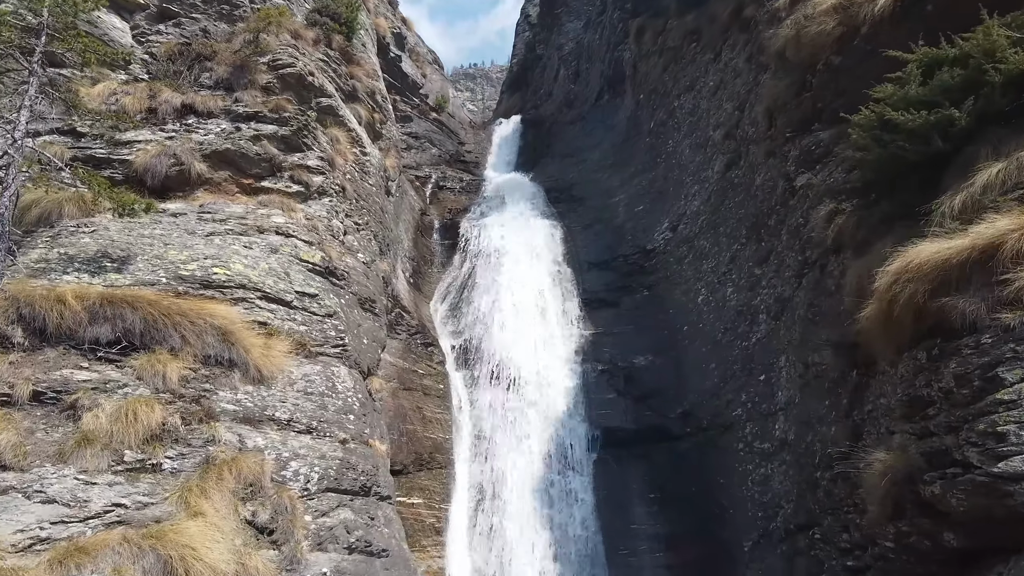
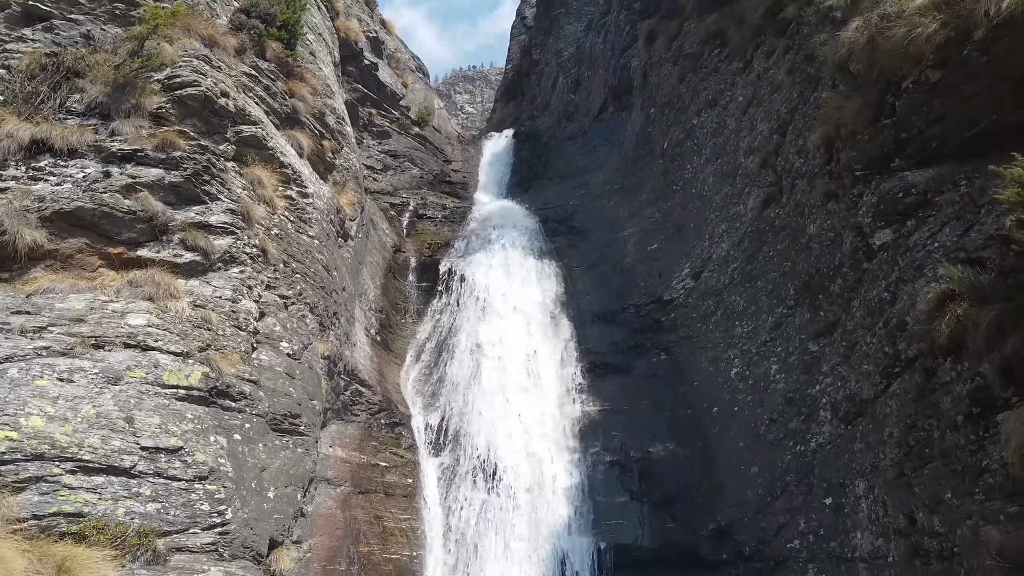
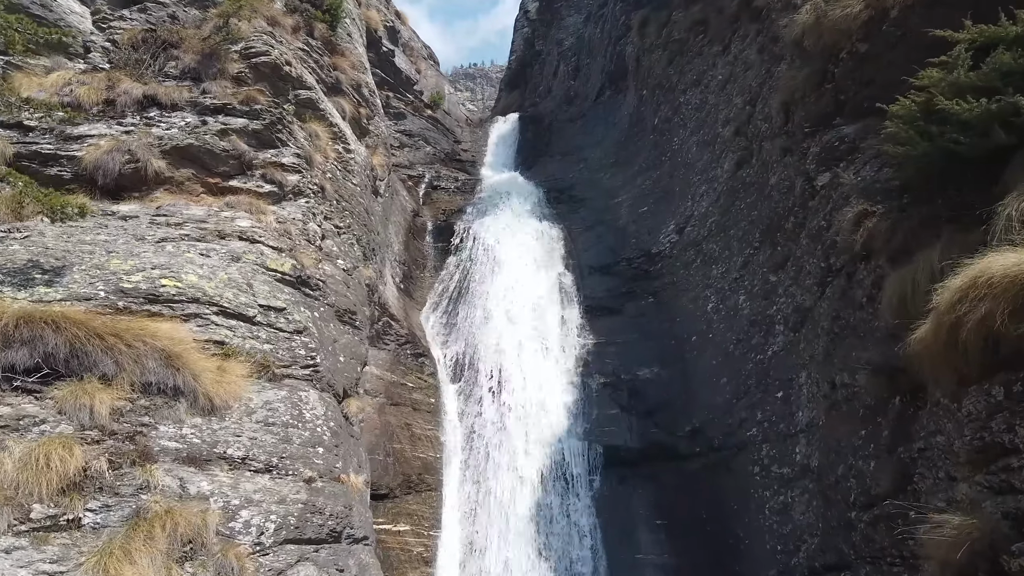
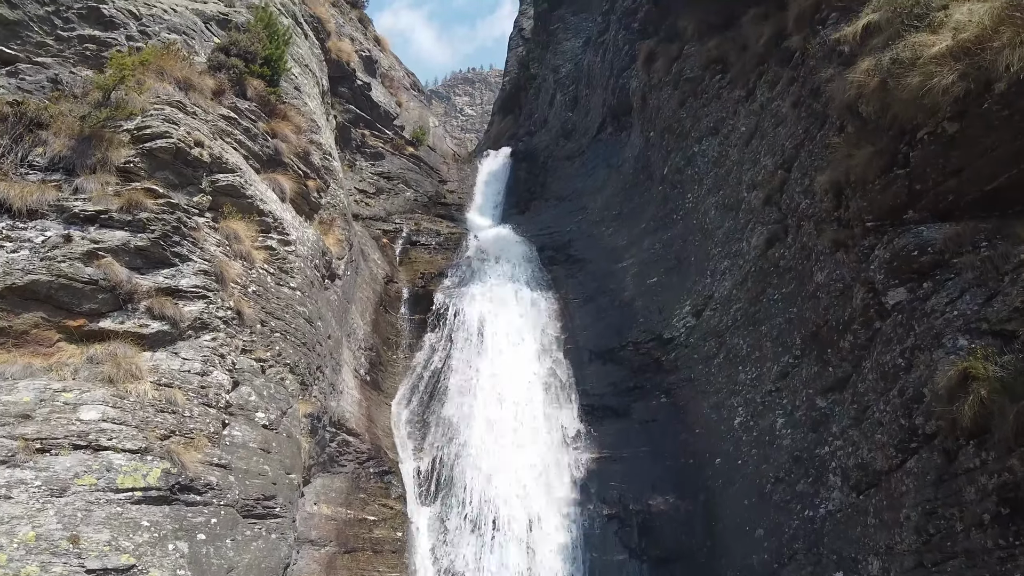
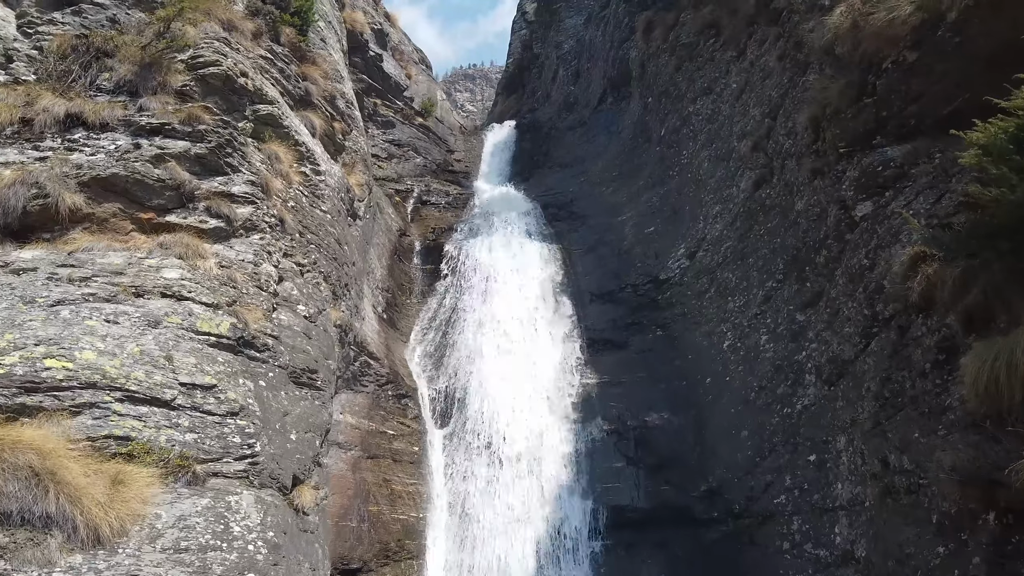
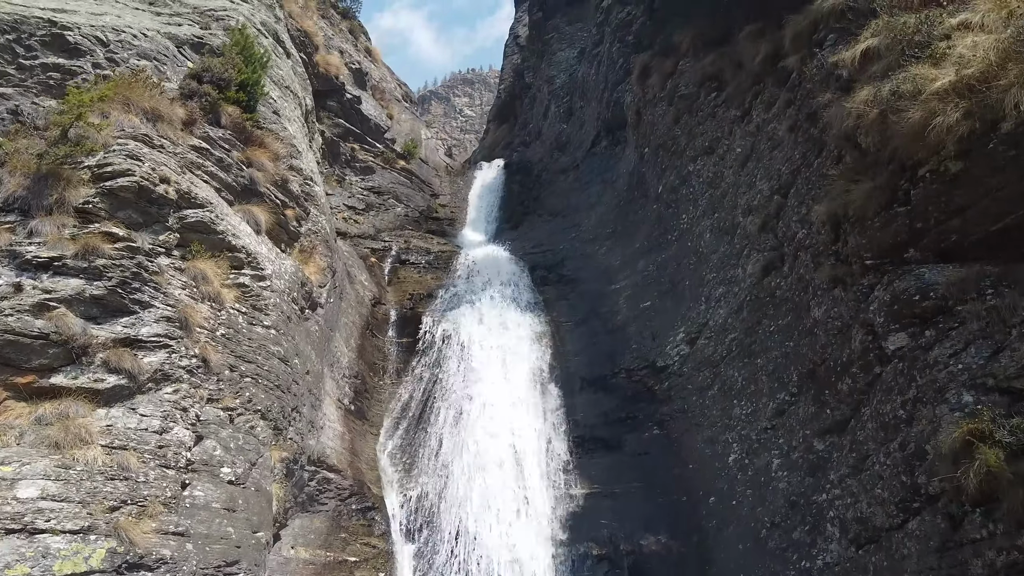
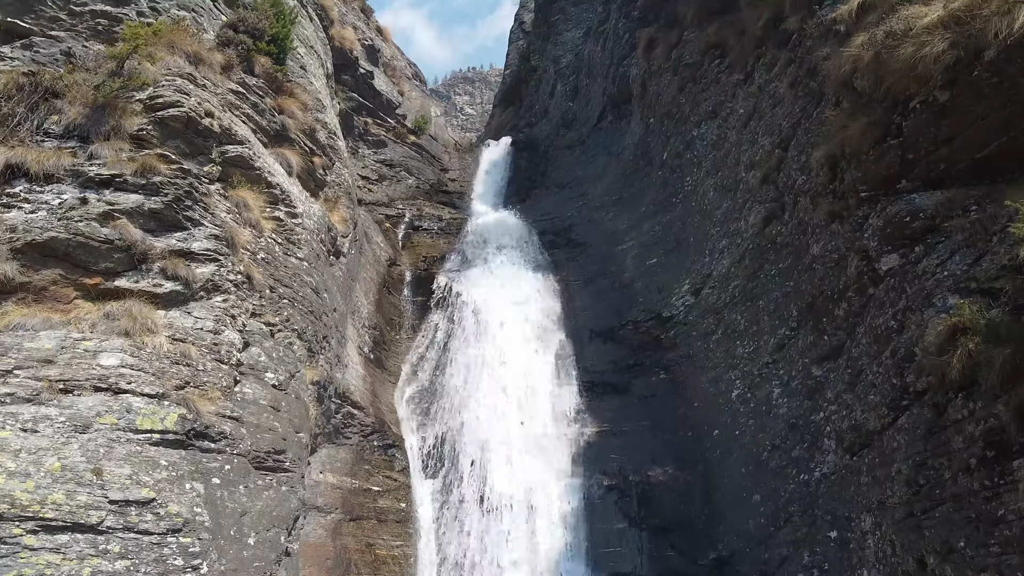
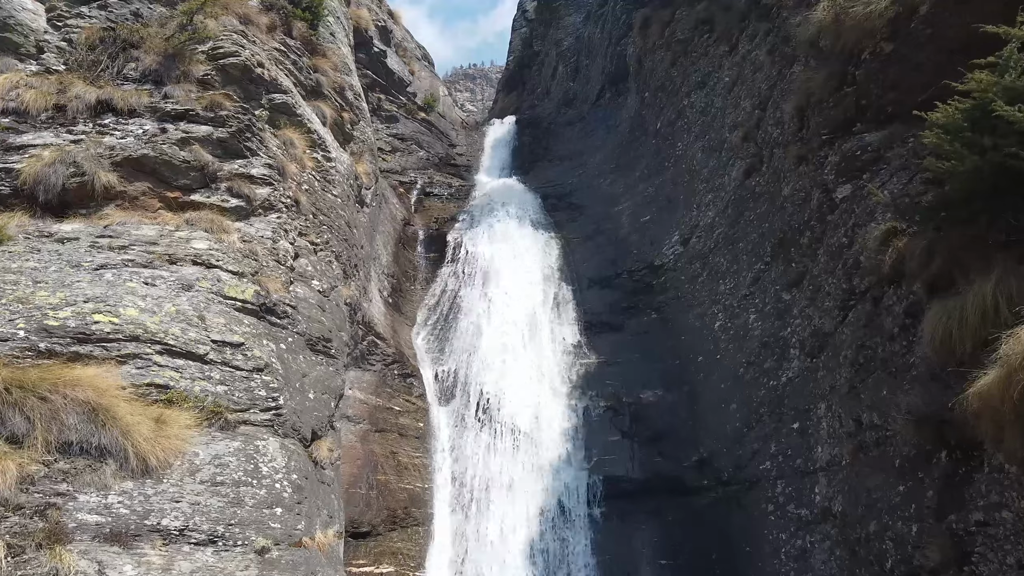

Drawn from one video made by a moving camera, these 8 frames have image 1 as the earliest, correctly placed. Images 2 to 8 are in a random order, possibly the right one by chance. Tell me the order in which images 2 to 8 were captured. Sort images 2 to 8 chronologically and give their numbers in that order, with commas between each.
3, 8, 5, 2, 7, 4, 6
